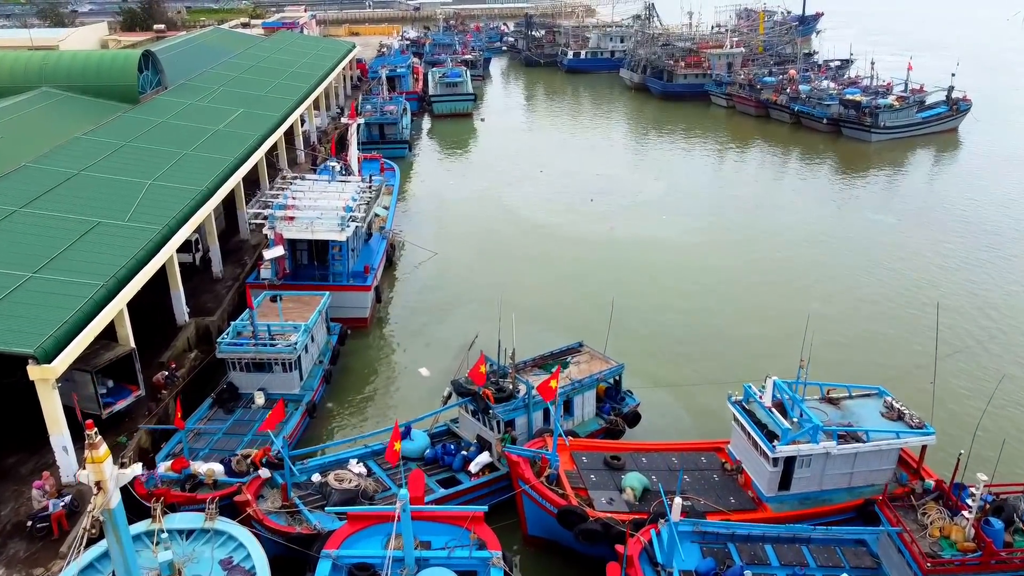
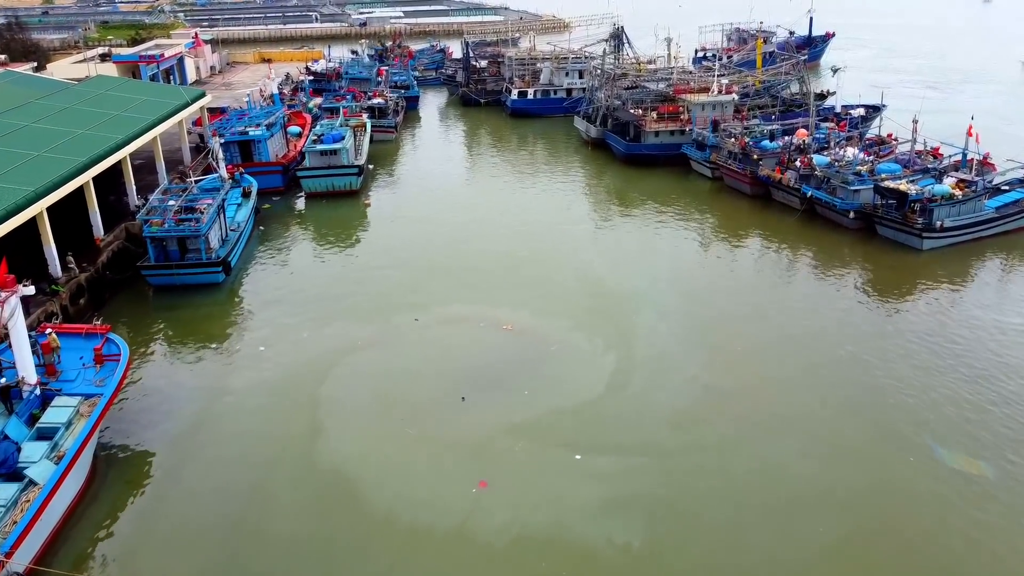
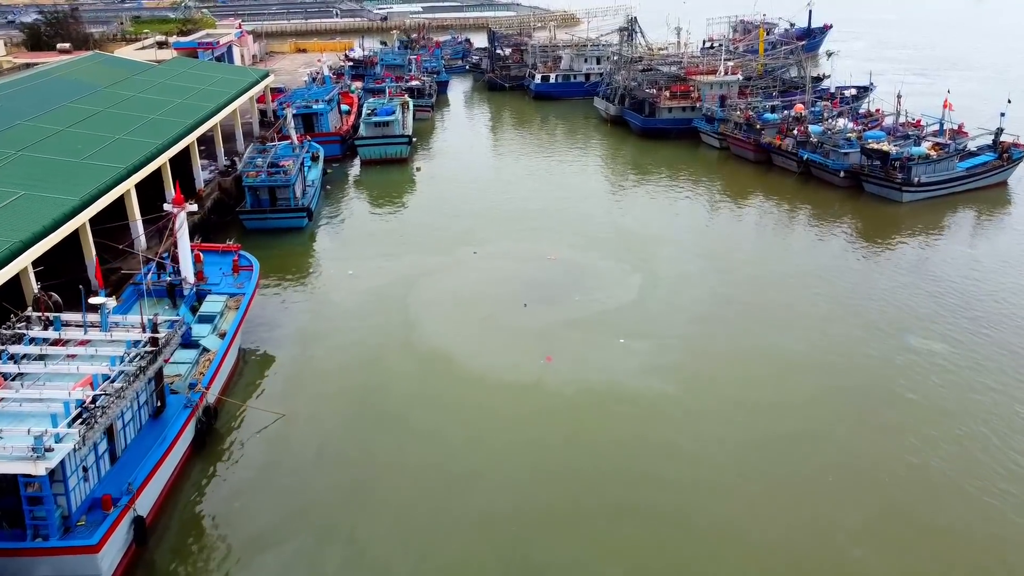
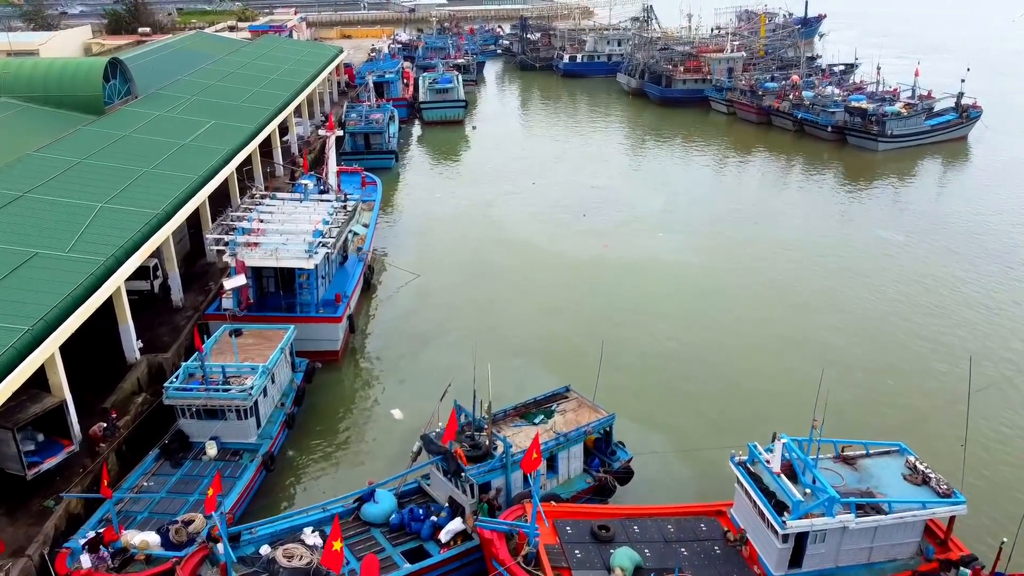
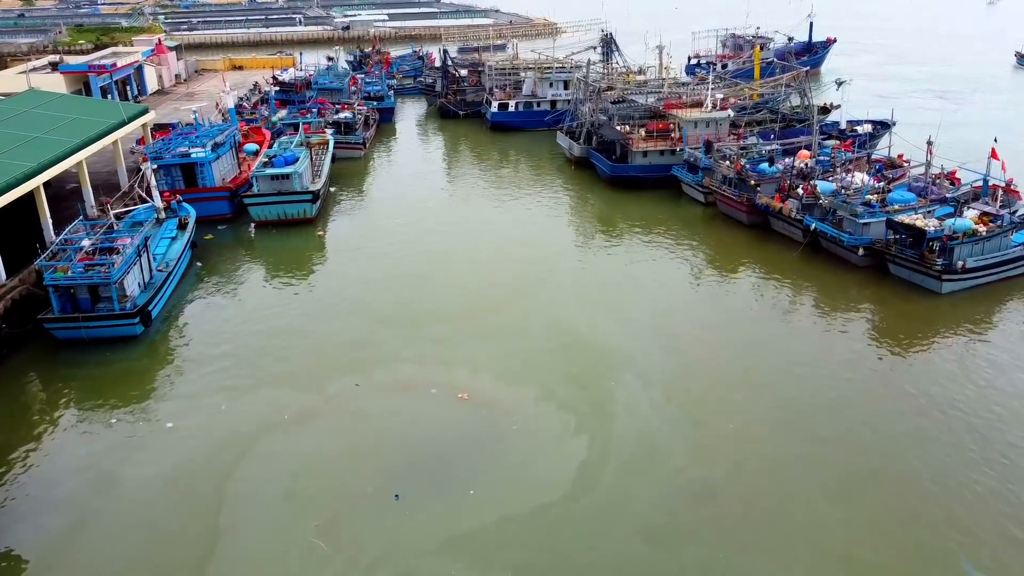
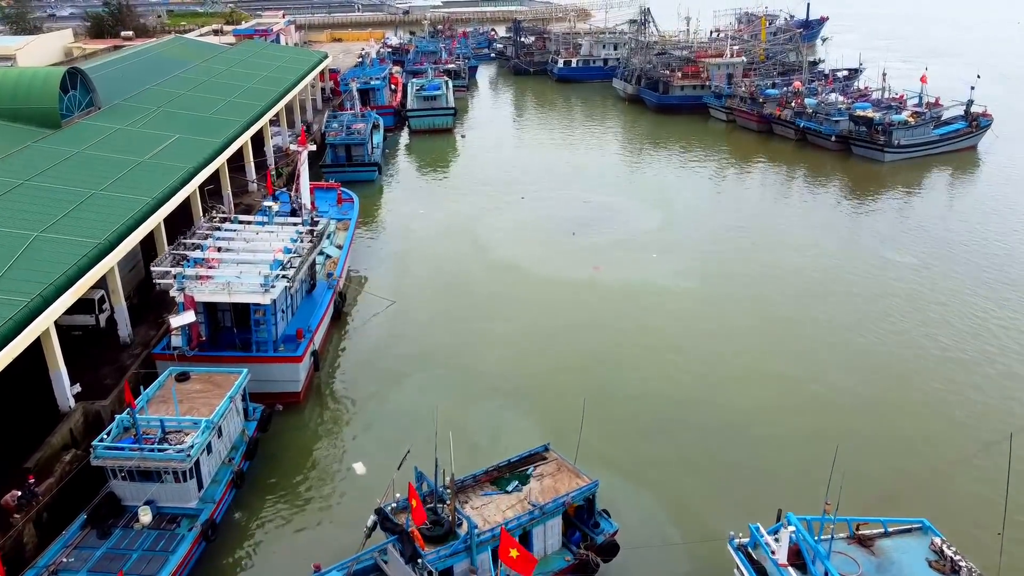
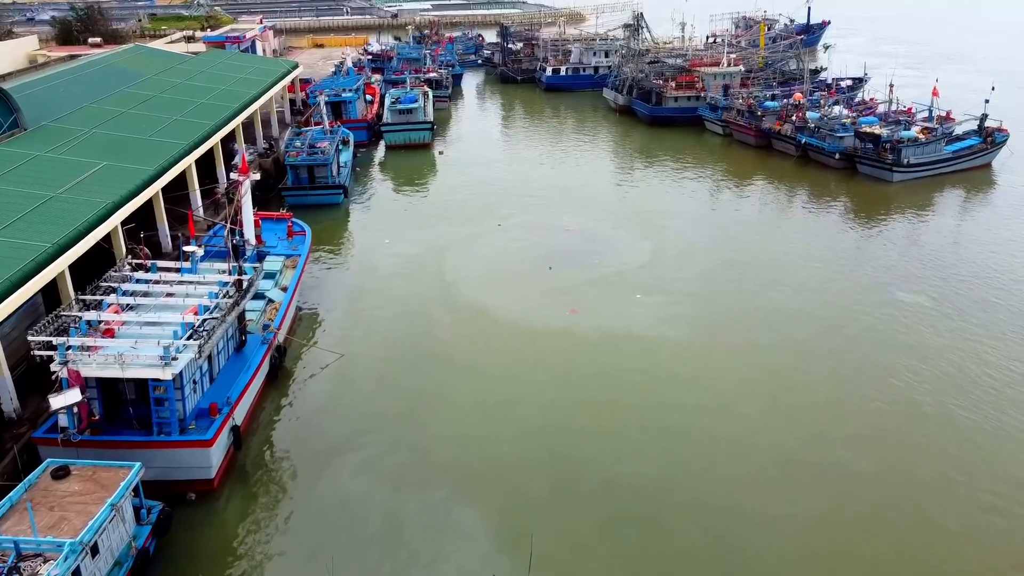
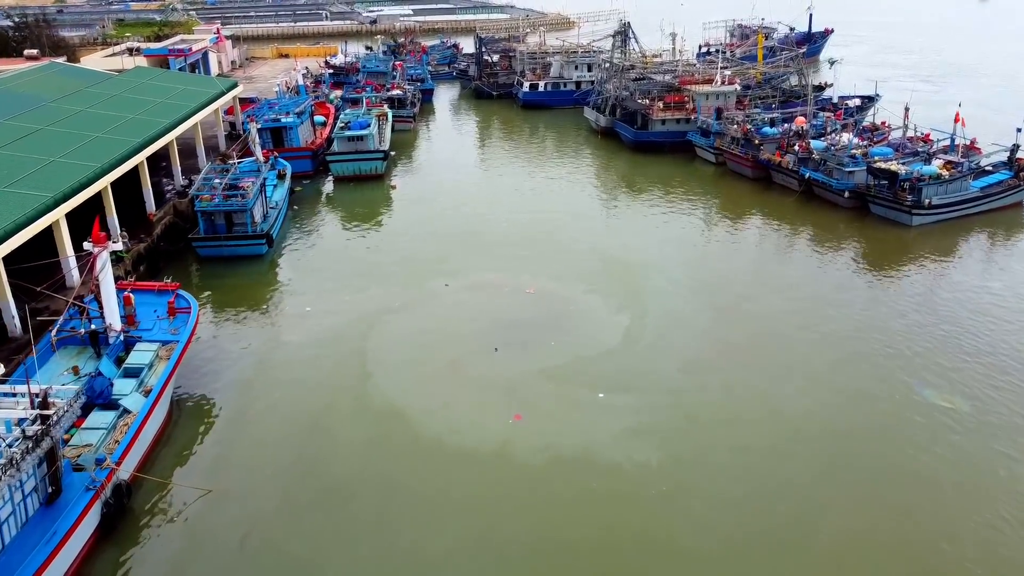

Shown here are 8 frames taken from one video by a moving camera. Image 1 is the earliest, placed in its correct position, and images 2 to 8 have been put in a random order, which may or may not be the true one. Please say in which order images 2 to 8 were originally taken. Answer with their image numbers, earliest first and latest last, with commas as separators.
4, 6, 7, 3, 8, 2, 5
